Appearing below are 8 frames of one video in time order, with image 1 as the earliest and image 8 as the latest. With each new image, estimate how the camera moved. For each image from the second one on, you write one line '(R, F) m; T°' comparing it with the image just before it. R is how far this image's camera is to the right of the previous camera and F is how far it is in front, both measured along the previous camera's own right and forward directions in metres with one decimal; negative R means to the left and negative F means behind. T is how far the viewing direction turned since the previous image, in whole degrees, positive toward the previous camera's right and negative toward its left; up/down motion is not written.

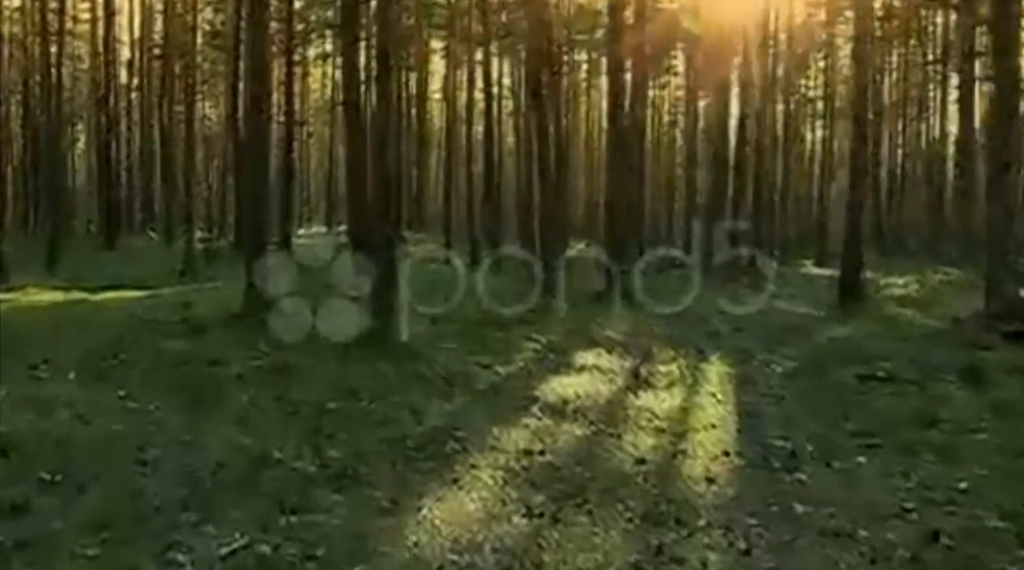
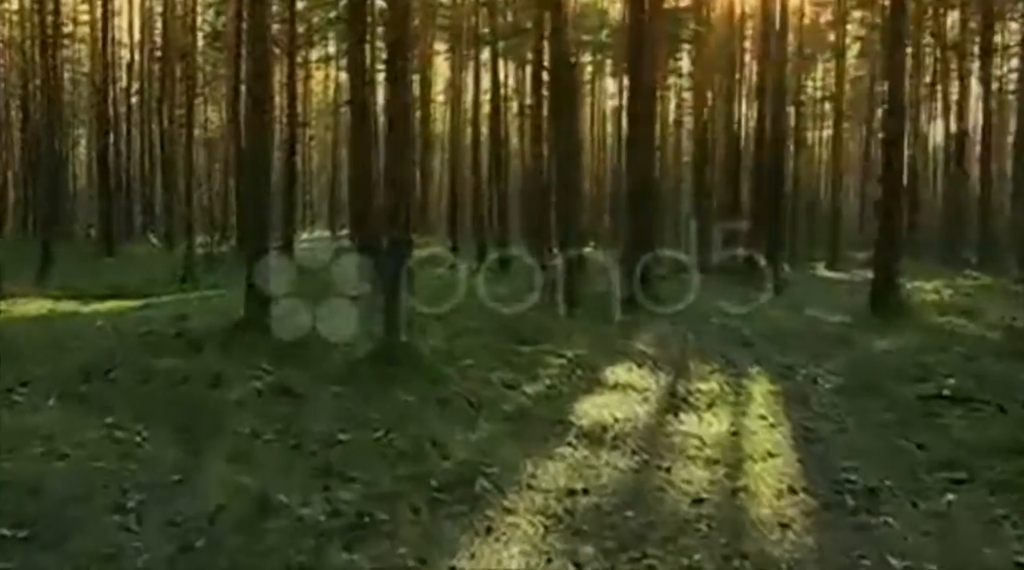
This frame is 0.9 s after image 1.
(-0.3, +1.1) m; 0°
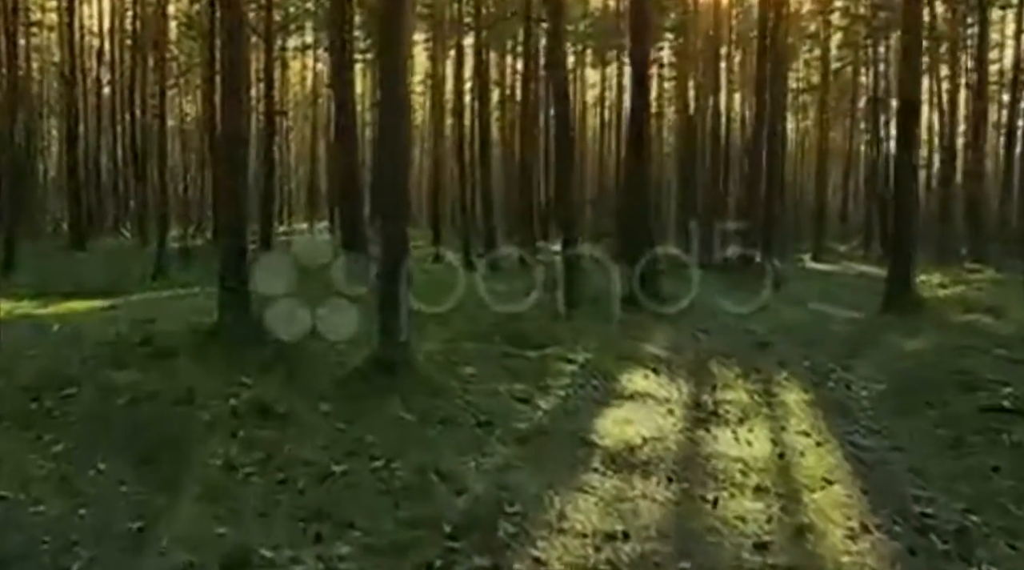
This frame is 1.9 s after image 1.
(-0.3, +1.2) m; +1°
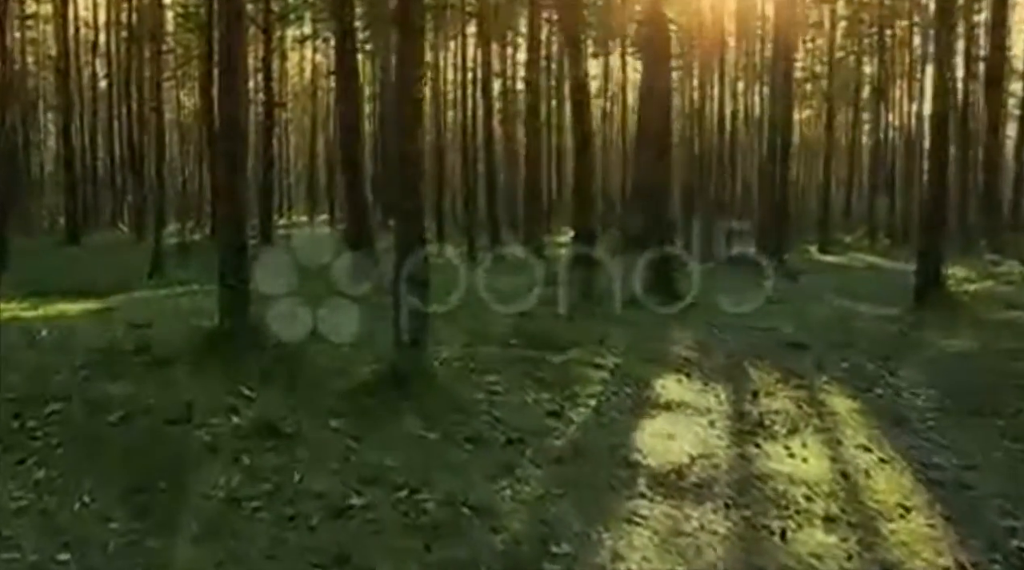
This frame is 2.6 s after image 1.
(-0.2, +0.8) m; 0°
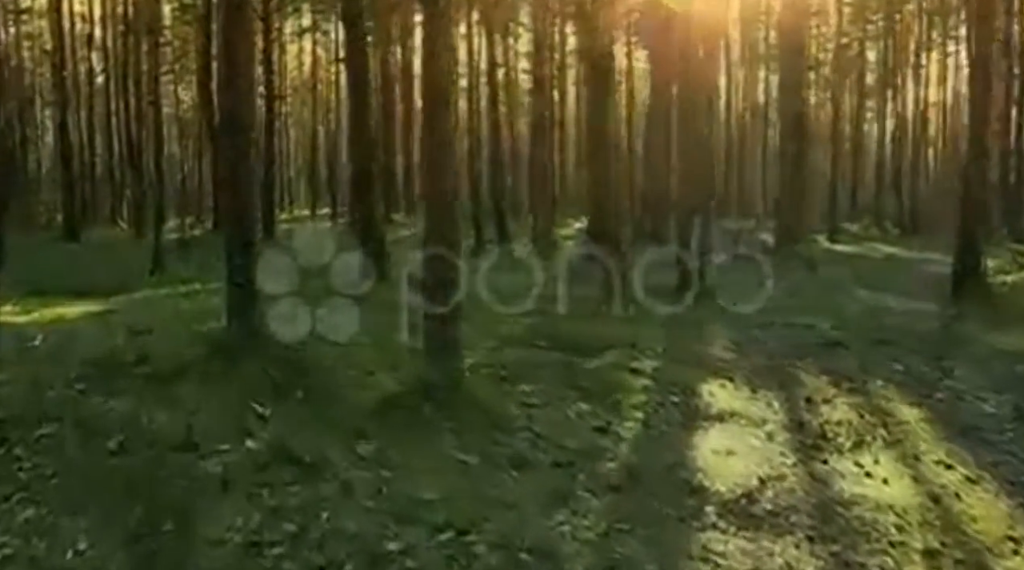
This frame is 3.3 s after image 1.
(-0.3, +0.8) m; 0°
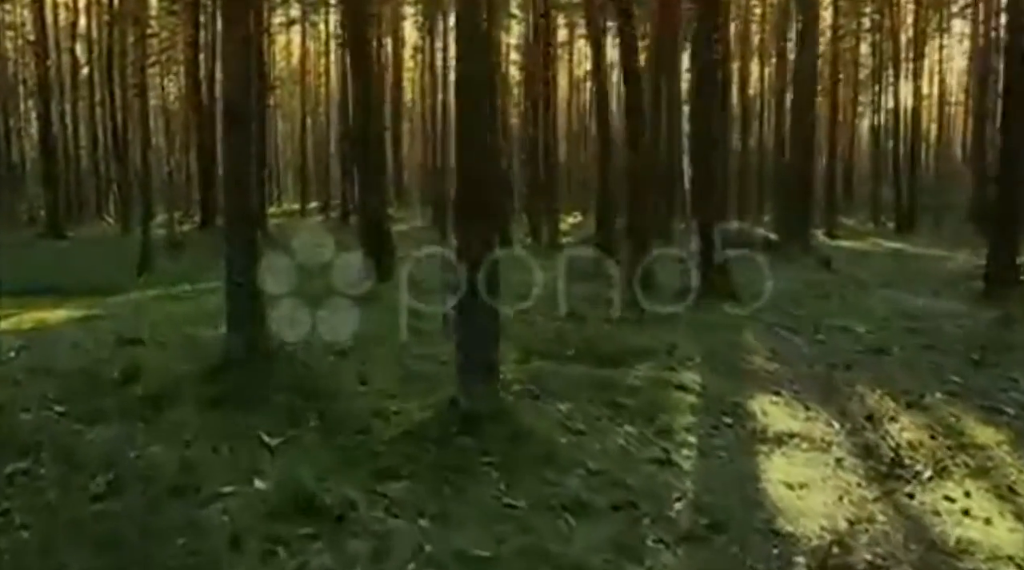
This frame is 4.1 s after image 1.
(-0.4, +0.9) m; +1°
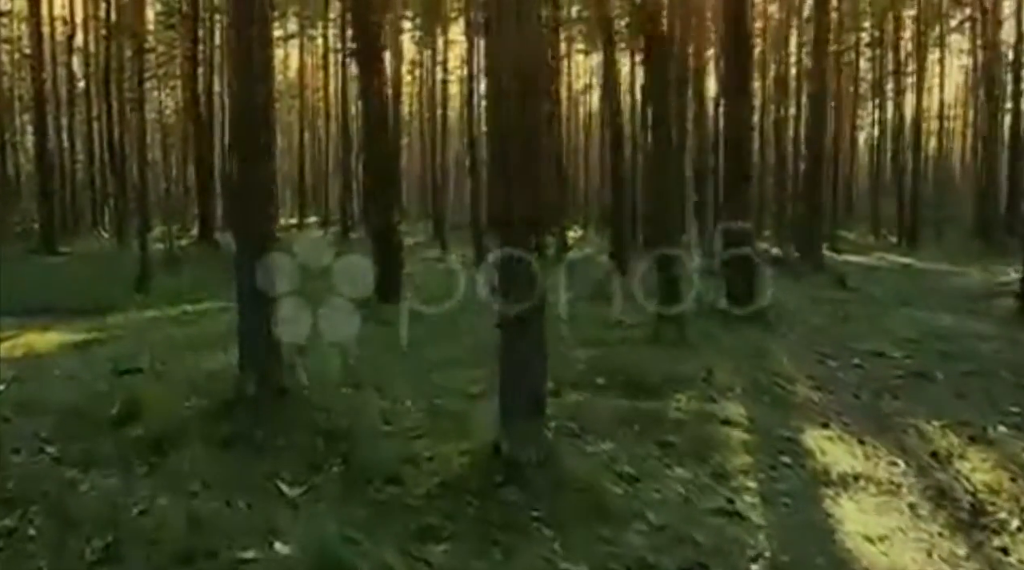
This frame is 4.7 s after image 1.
(-0.3, +0.7) m; 0°
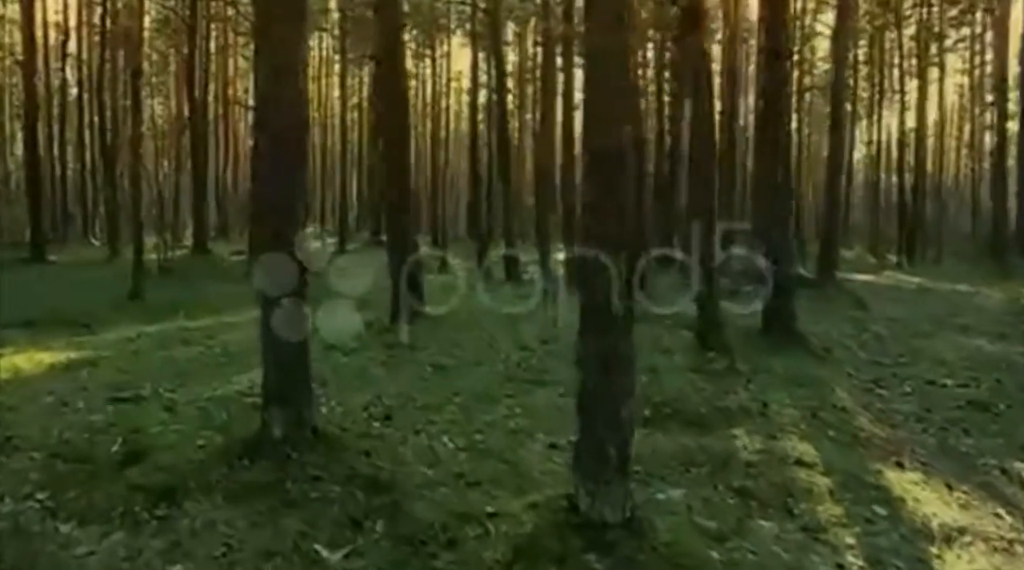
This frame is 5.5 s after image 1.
(-0.4, +0.9) m; +1°
